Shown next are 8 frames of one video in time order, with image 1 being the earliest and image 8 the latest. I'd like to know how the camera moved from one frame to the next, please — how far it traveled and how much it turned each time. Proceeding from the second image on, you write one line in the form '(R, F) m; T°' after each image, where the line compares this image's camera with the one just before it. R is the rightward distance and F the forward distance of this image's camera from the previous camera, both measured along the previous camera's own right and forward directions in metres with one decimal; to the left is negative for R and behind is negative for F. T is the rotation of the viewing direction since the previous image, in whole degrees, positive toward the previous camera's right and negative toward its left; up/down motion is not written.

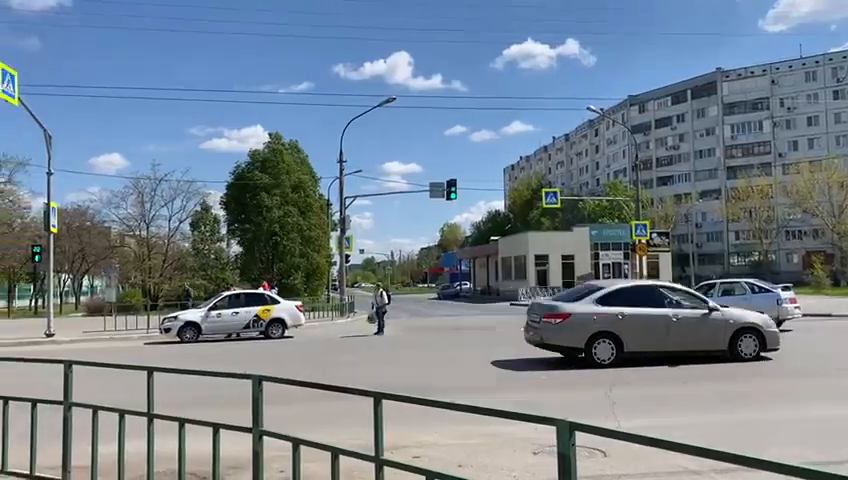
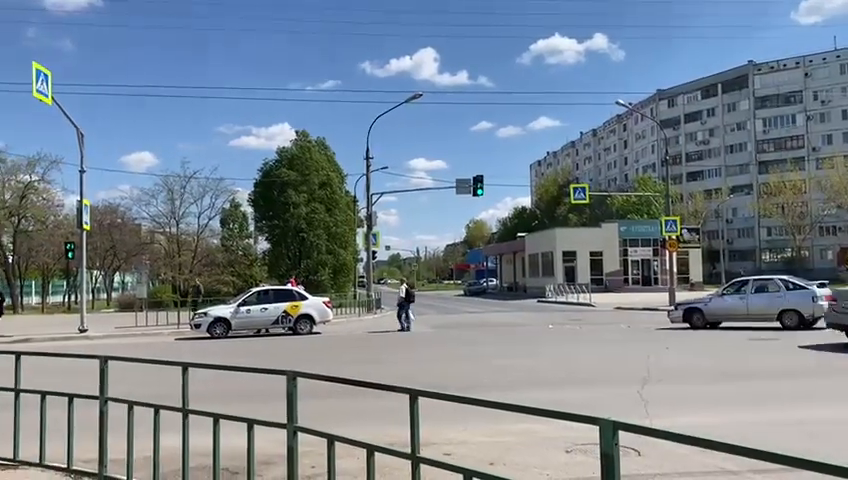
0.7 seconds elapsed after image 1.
(0.0, 0.0) m; -2°
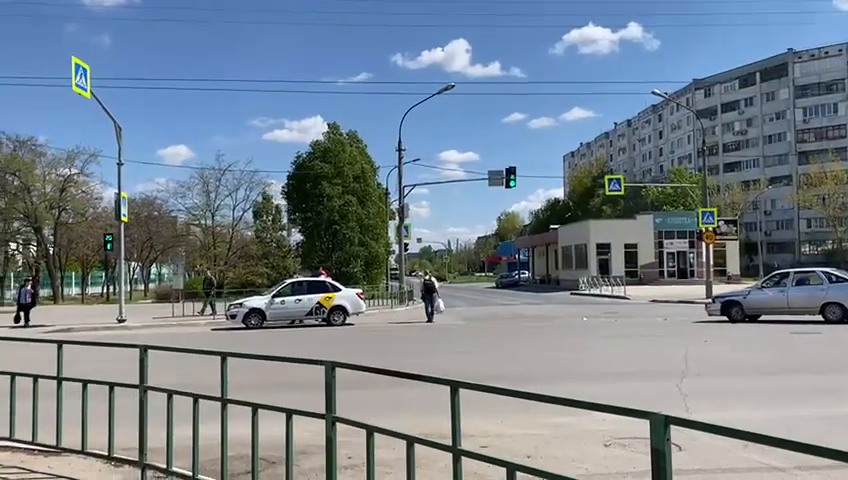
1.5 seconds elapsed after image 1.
(0.0, +0.1) m; -2°
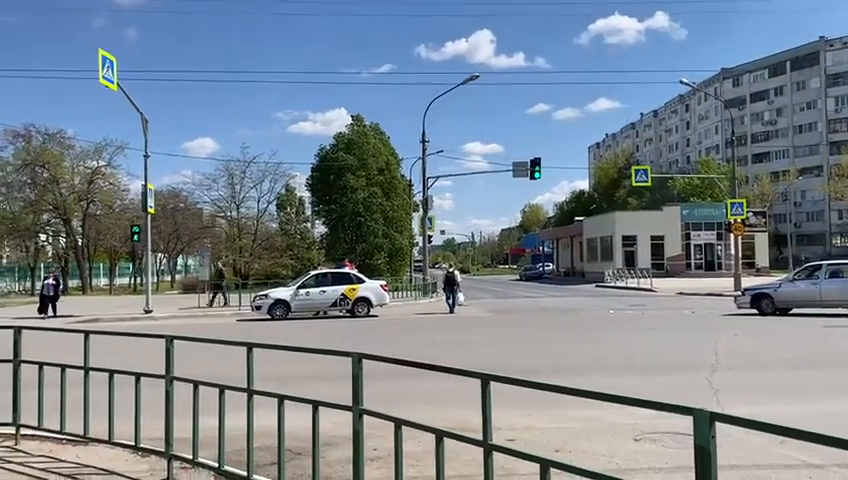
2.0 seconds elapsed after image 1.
(0.0, +0.1) m; -2°
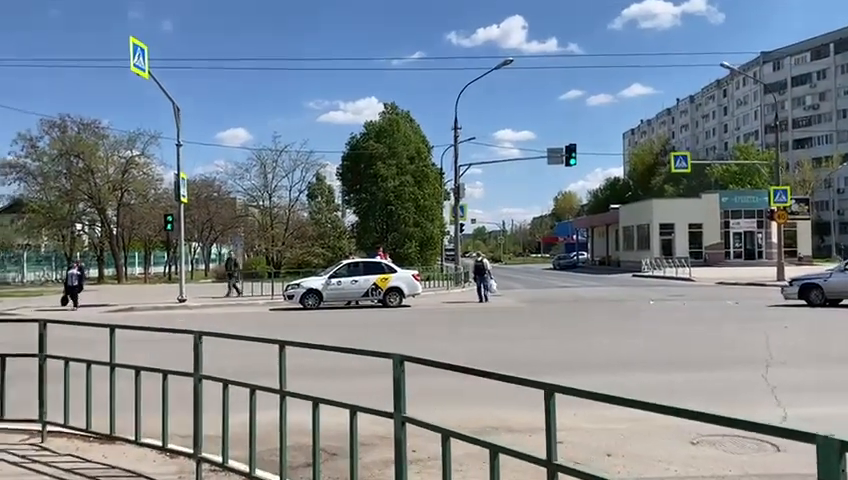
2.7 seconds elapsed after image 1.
(-0.1, +0.4) m; -2°
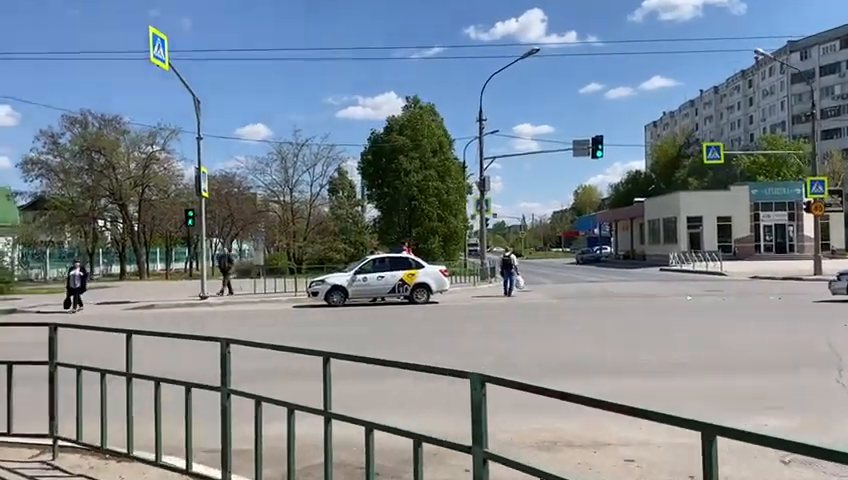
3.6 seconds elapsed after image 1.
(-0.2, +0.7) m; -1°
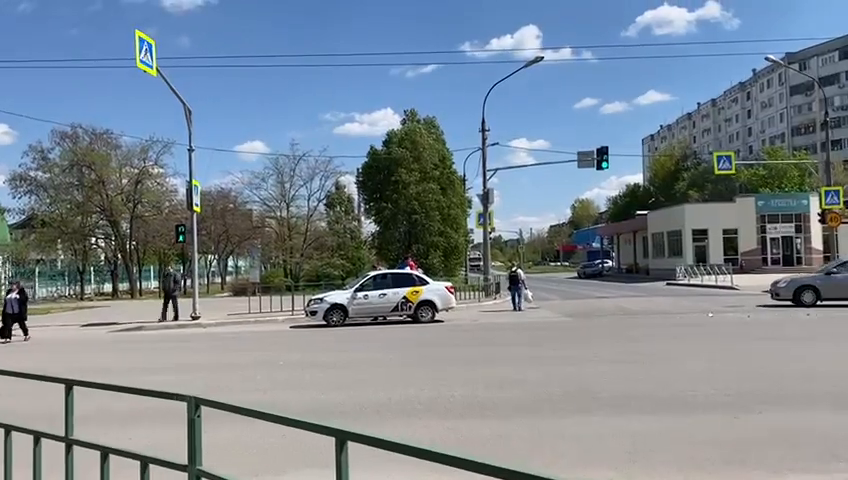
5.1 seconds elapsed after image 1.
(-0.2, +1.2) m; 0°
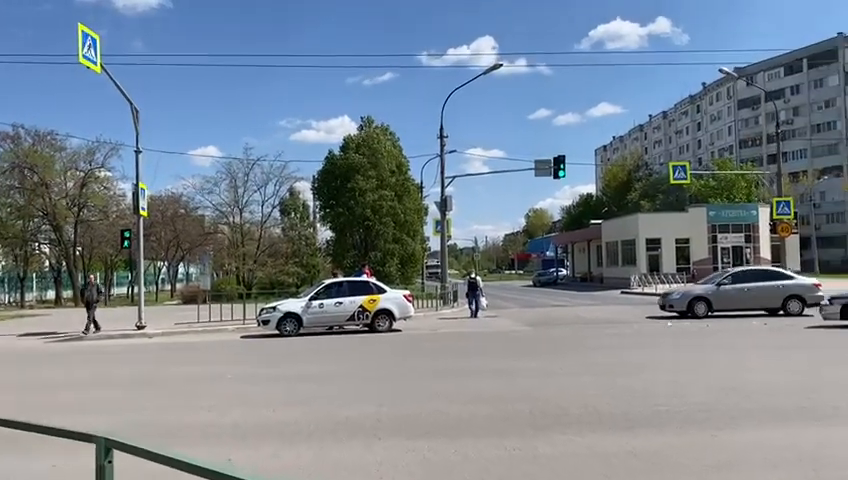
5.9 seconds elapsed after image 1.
(-0.1, +0.5) m; +3°
